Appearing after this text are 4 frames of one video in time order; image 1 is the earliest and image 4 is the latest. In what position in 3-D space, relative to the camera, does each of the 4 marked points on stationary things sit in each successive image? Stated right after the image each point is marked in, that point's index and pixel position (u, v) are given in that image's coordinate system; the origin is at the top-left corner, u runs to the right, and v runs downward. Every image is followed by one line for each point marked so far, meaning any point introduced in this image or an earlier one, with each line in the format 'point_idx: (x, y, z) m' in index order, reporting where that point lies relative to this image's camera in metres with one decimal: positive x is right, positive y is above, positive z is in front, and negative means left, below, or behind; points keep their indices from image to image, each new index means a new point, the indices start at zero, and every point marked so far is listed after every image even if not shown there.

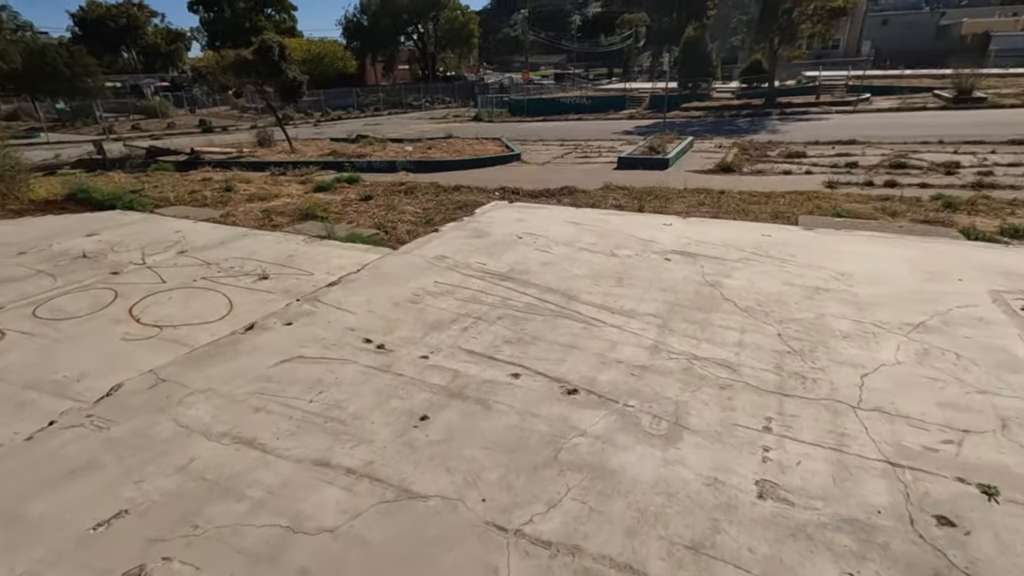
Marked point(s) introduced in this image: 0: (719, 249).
0: (+1.3, +0.2, +3.4) m
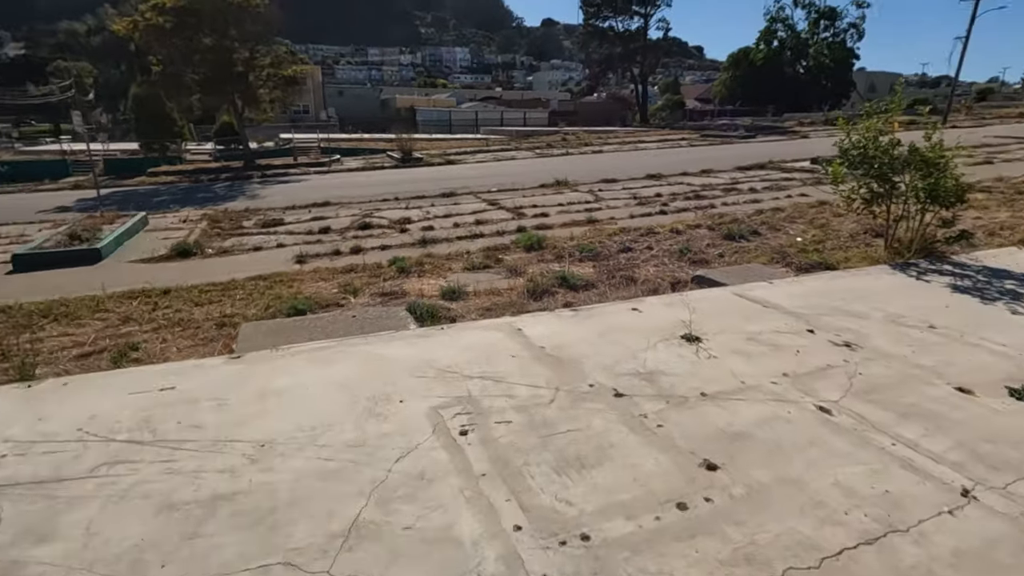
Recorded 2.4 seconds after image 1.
0: (-1.6, -0.6, +1.9) m
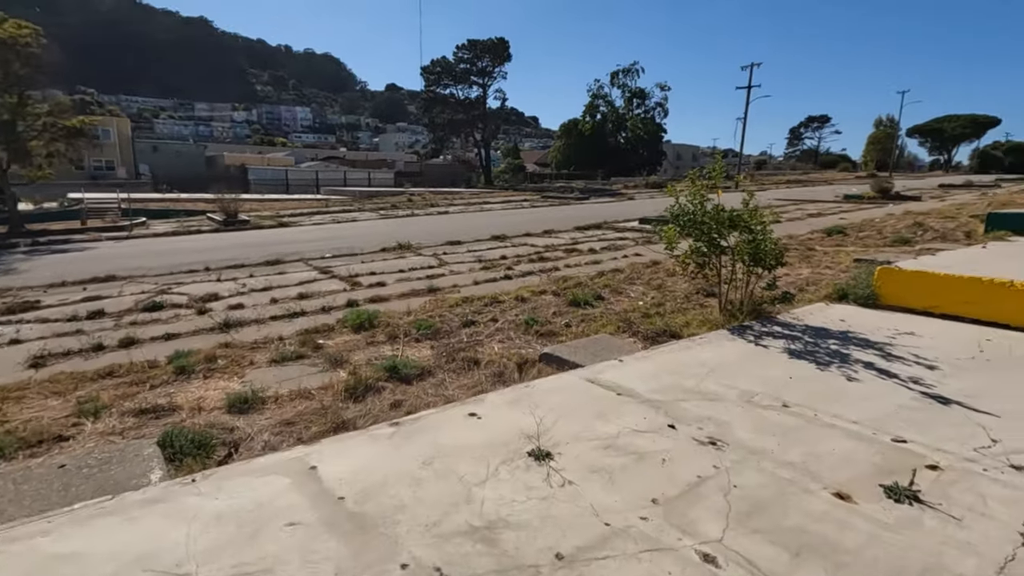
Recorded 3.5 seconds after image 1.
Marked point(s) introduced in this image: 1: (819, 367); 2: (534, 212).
0: (-2.1, -1.0, +0.6) m
1: (+2.1, -0.5, +3.6) m
2: (+0.8, +2.8, +19.9) m
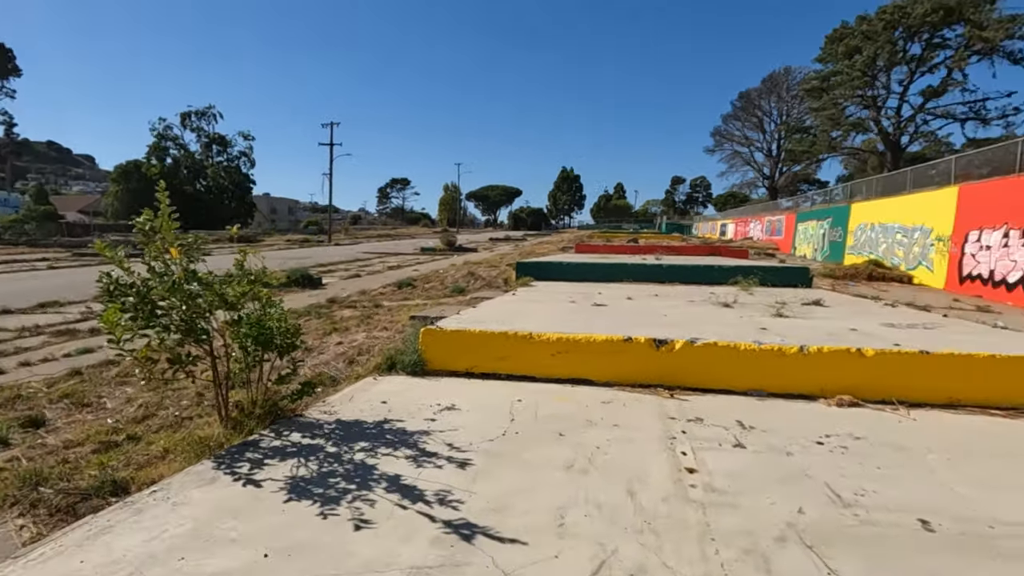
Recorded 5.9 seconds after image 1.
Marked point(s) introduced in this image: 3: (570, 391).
0: (-2.1, -1.4, -2.6) m
1: (-0.9, -1.0, +2.4) m
2: (-12.5, +0.3, +14.2) m
3: (+0.5, -0.8, +4.3) m
